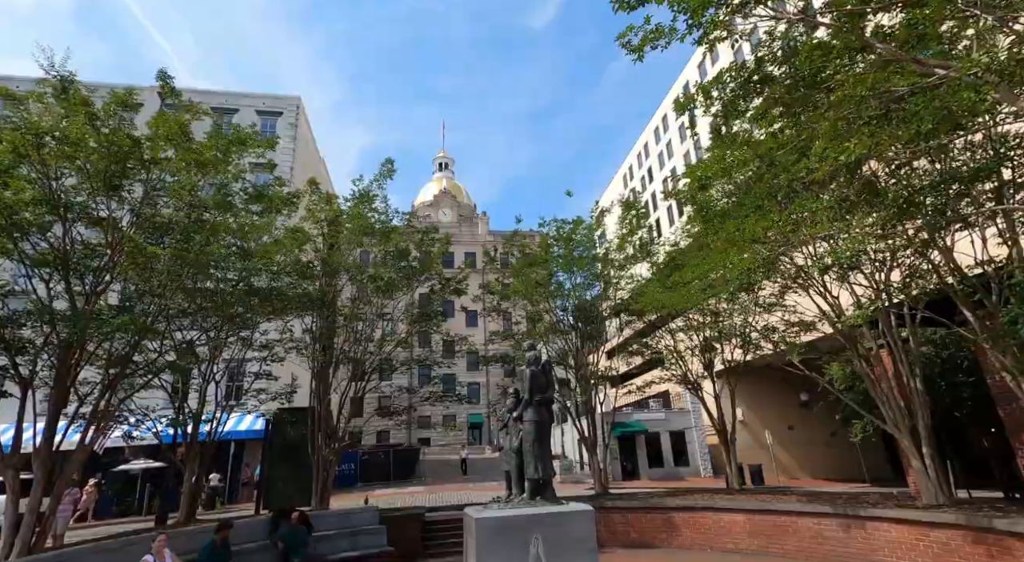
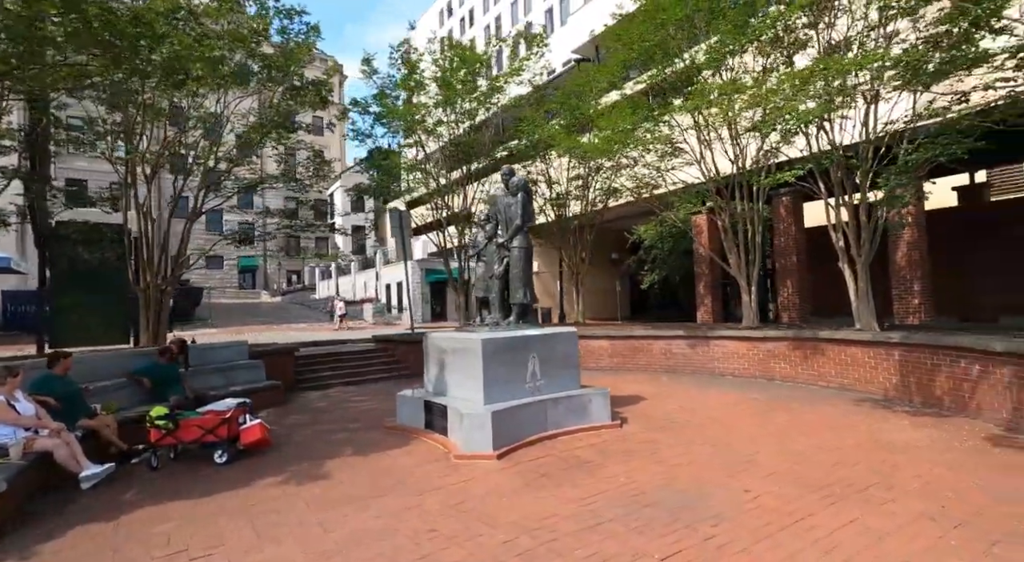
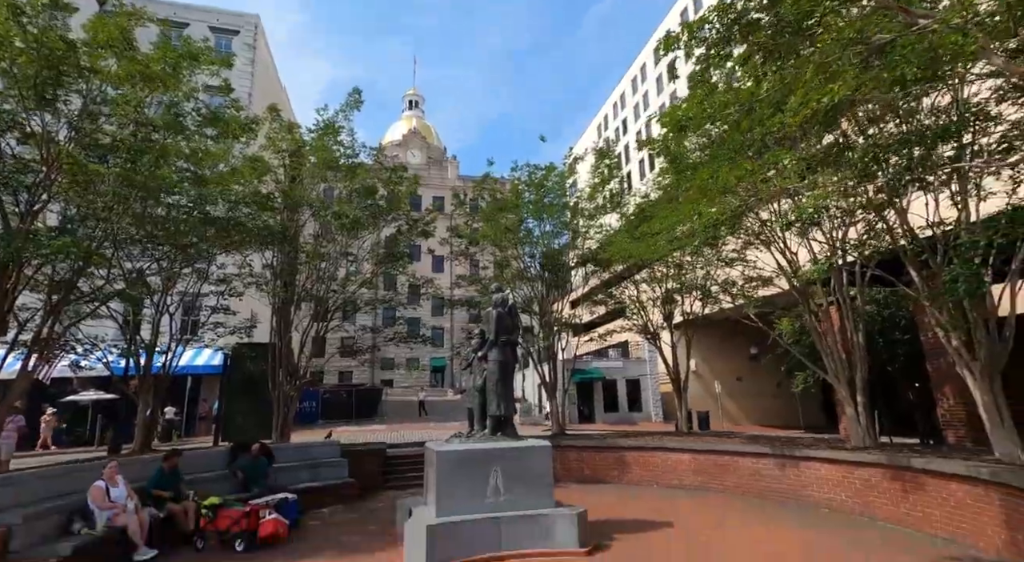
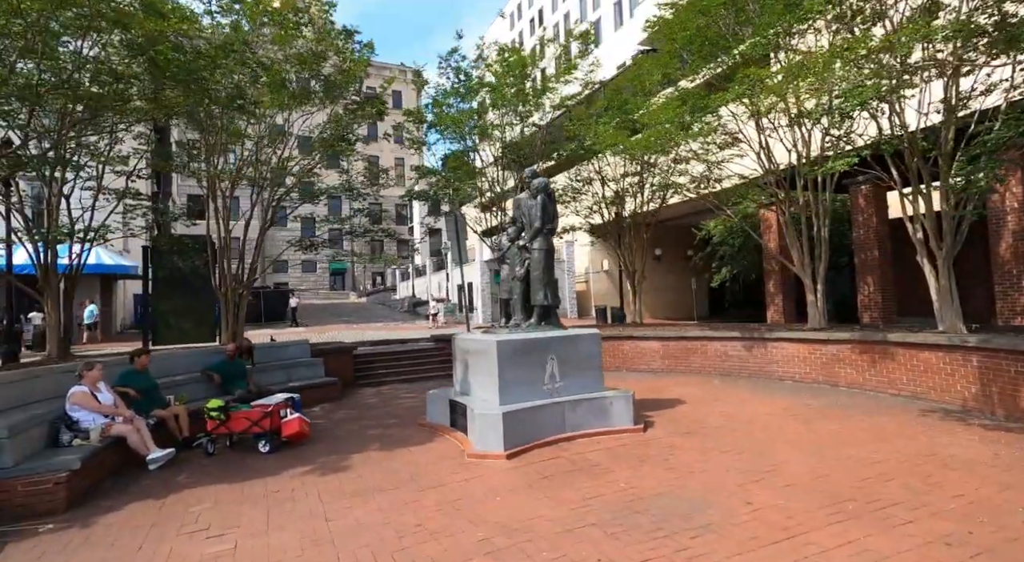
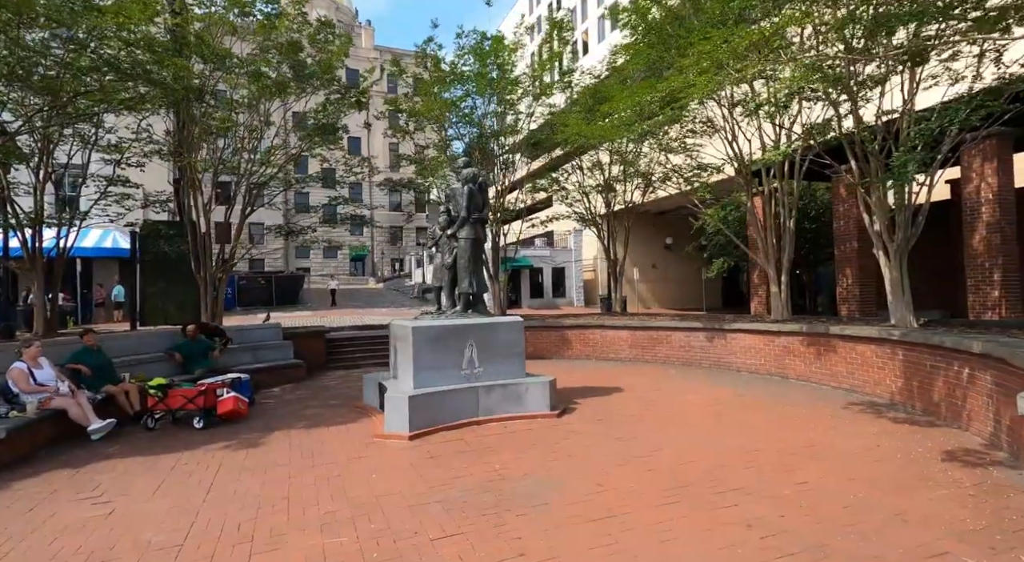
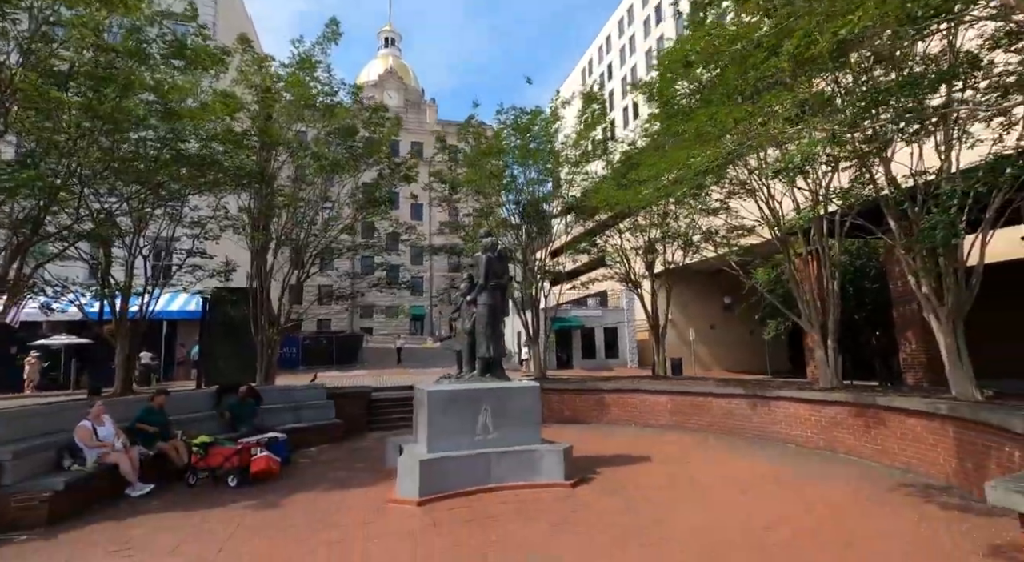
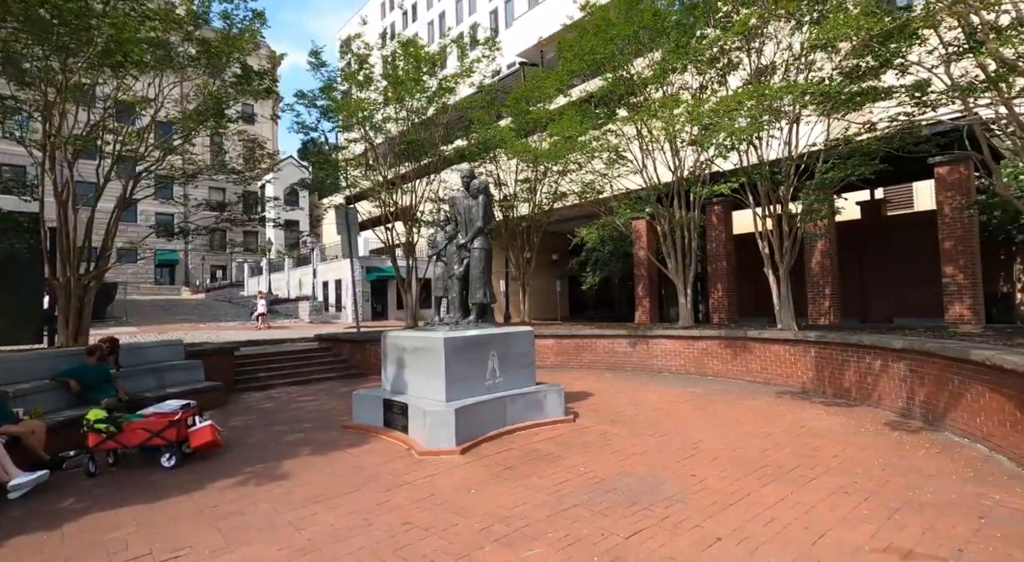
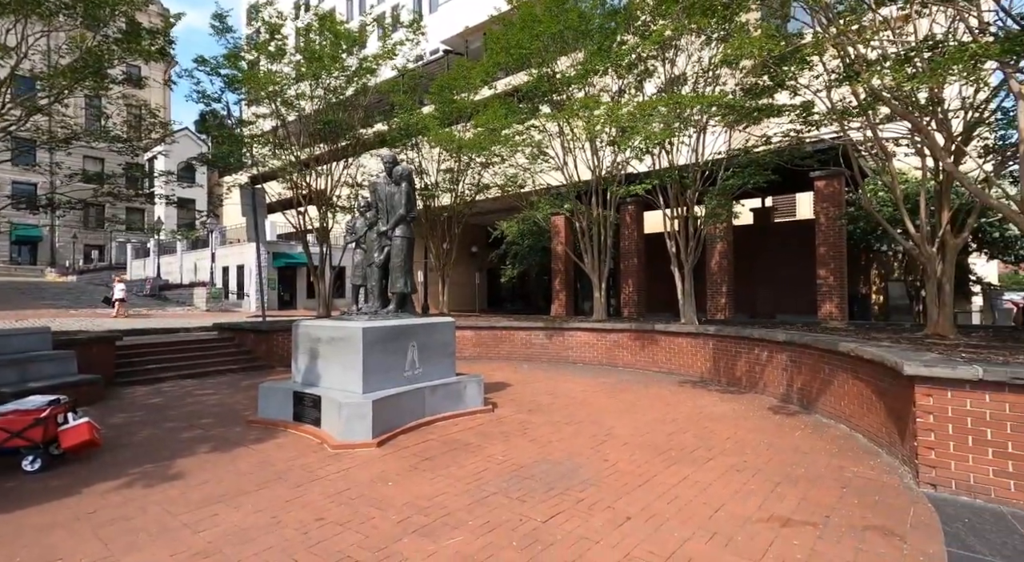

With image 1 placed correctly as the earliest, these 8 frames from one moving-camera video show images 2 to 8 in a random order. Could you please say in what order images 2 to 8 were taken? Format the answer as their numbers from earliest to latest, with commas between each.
3, 6, 5, 4, 2, 7, 8
